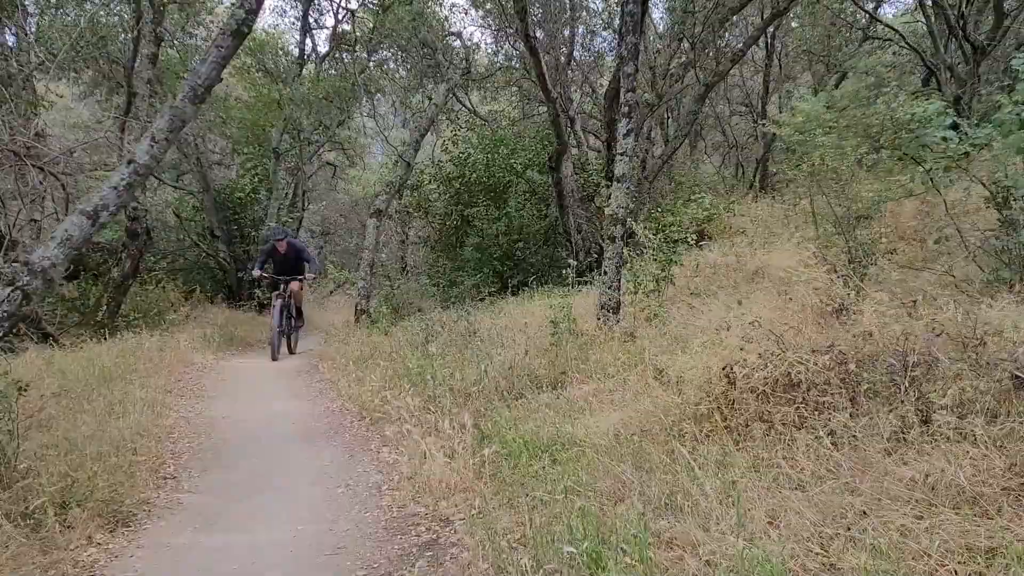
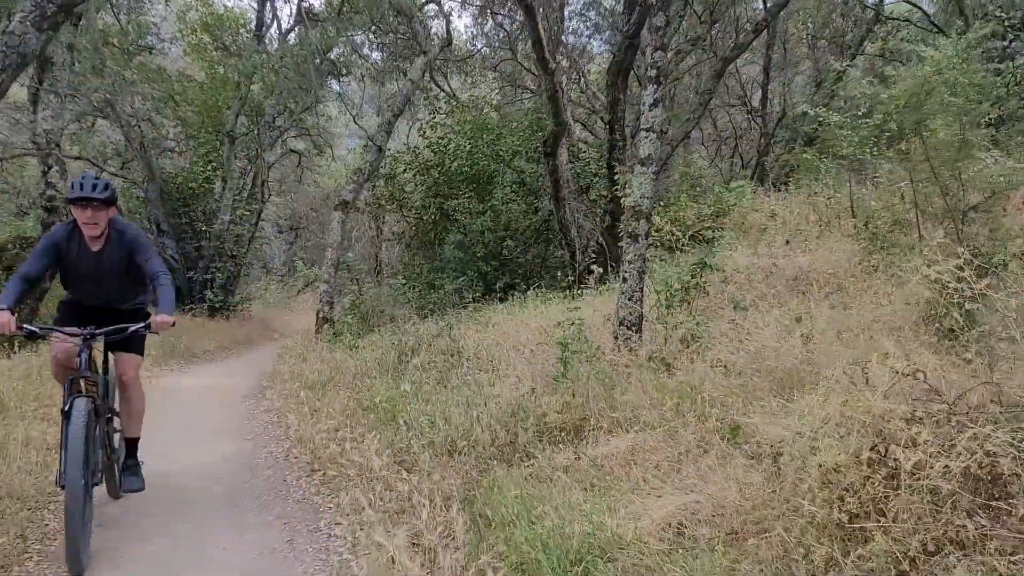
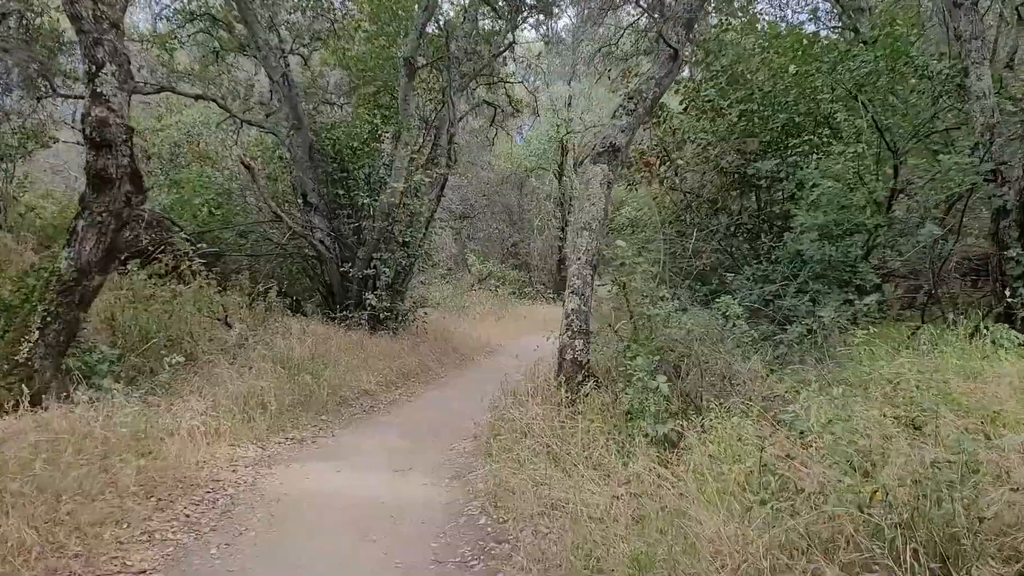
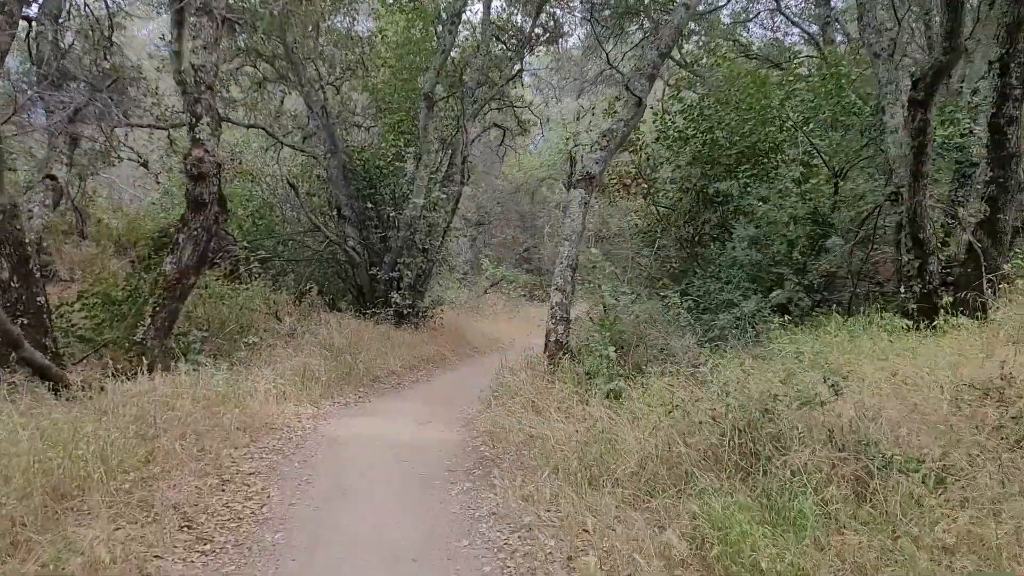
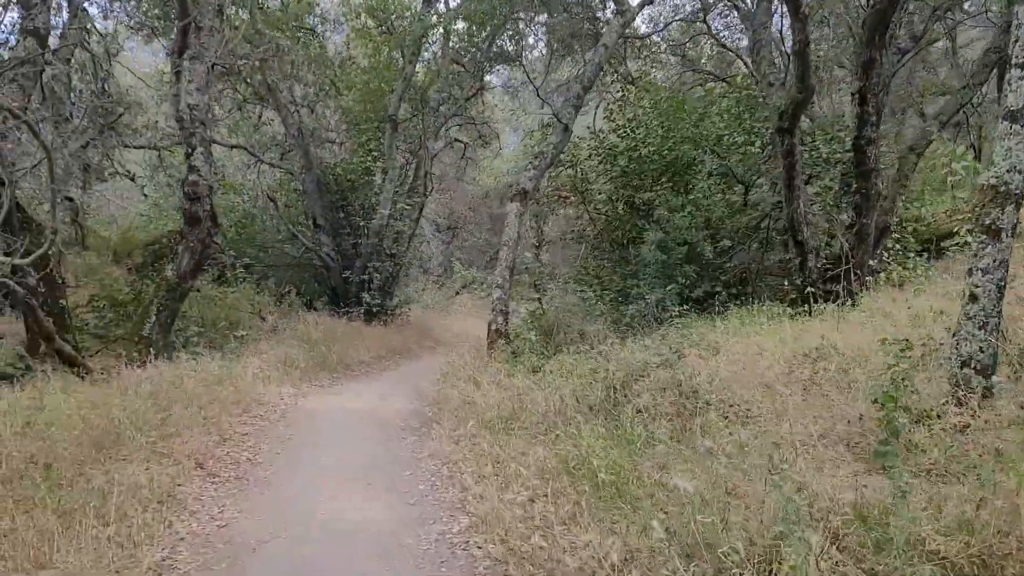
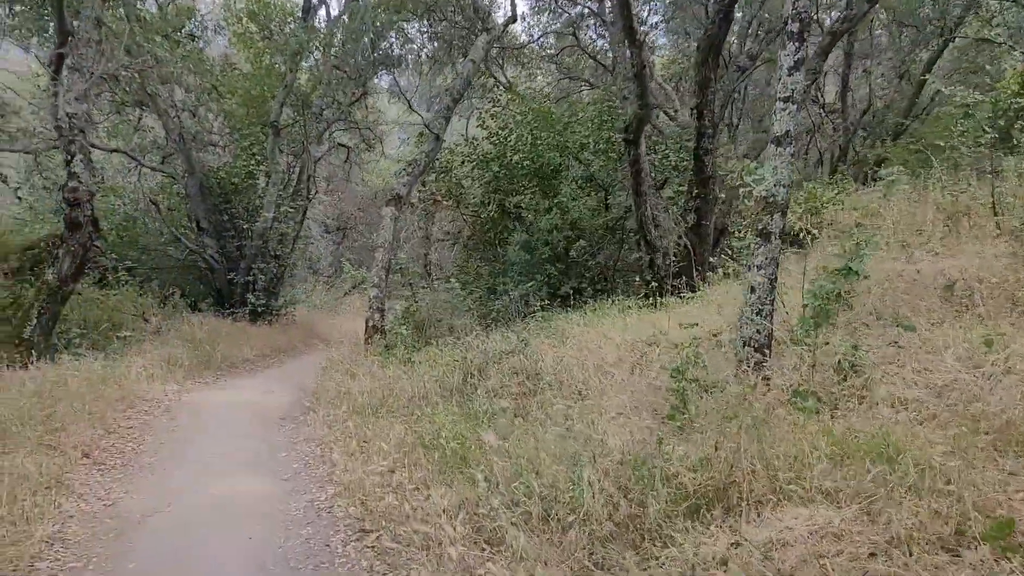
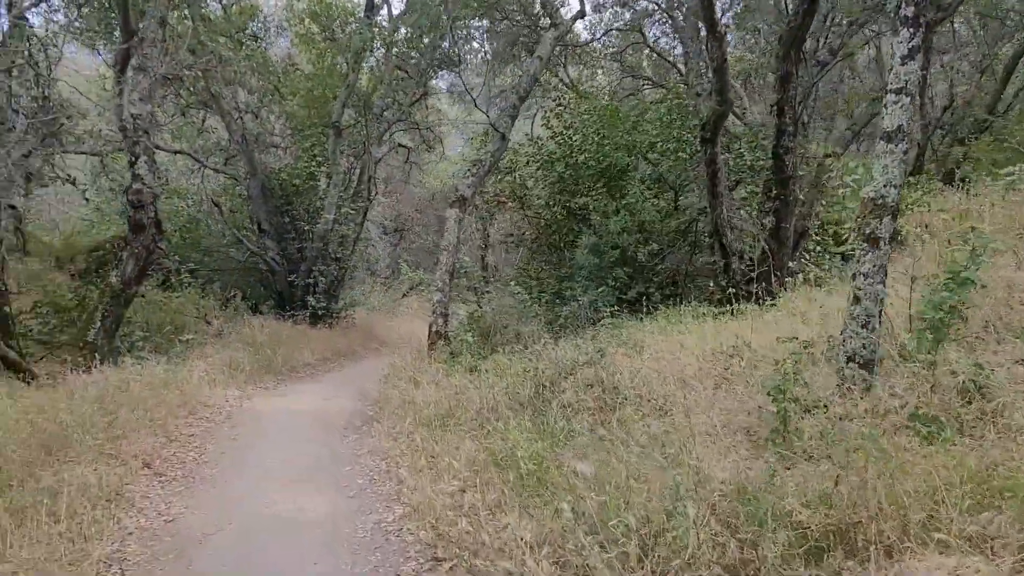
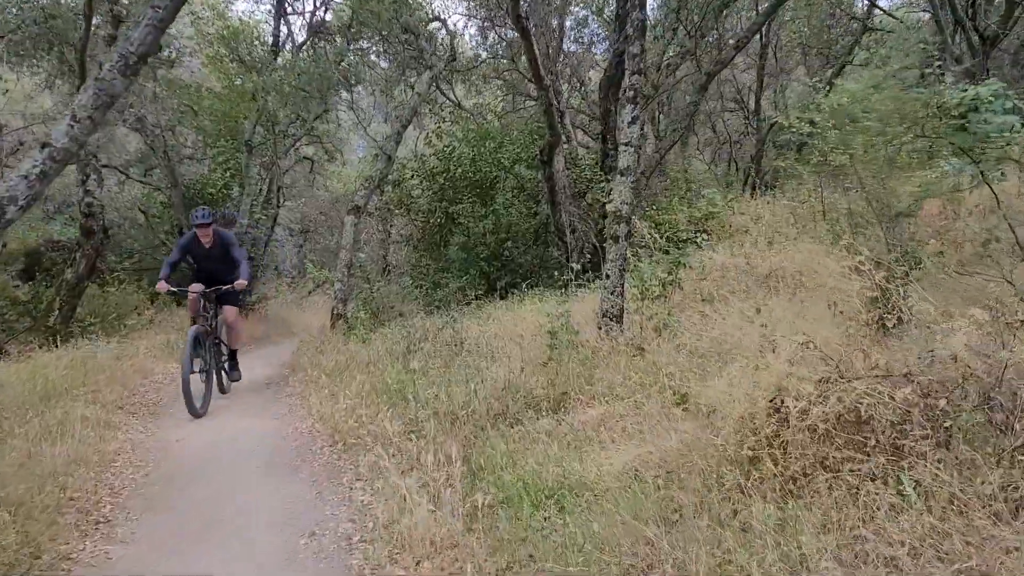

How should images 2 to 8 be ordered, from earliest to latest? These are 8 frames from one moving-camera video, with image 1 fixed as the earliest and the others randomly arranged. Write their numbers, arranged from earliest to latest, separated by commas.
8, 2, 6, 7, 5, 4, 3
